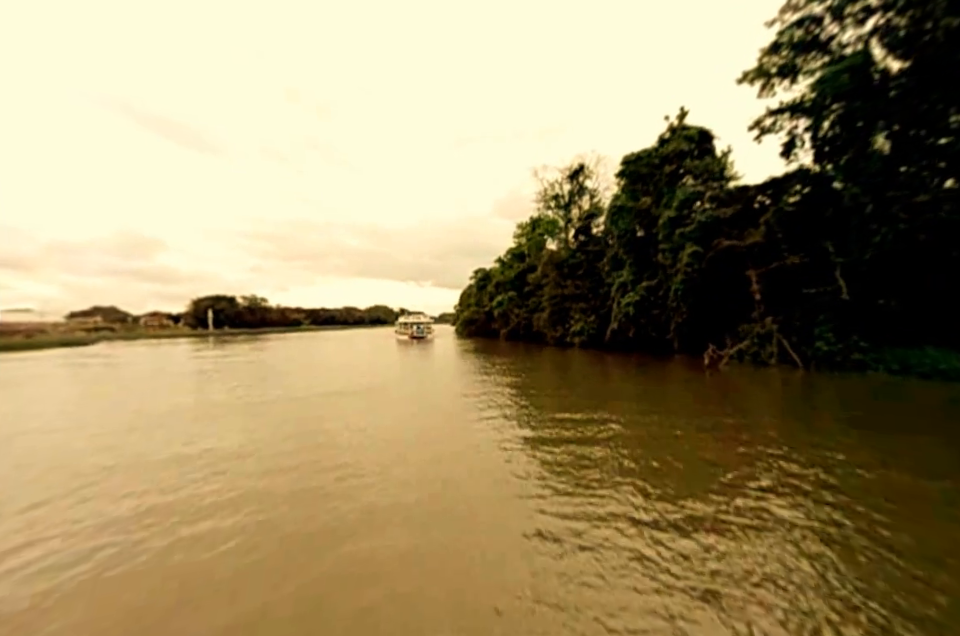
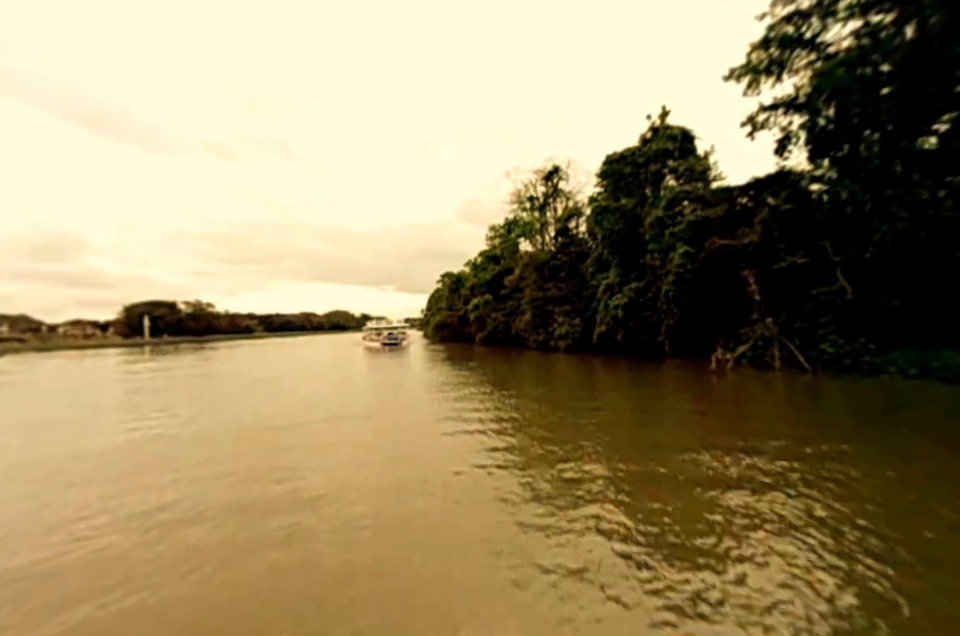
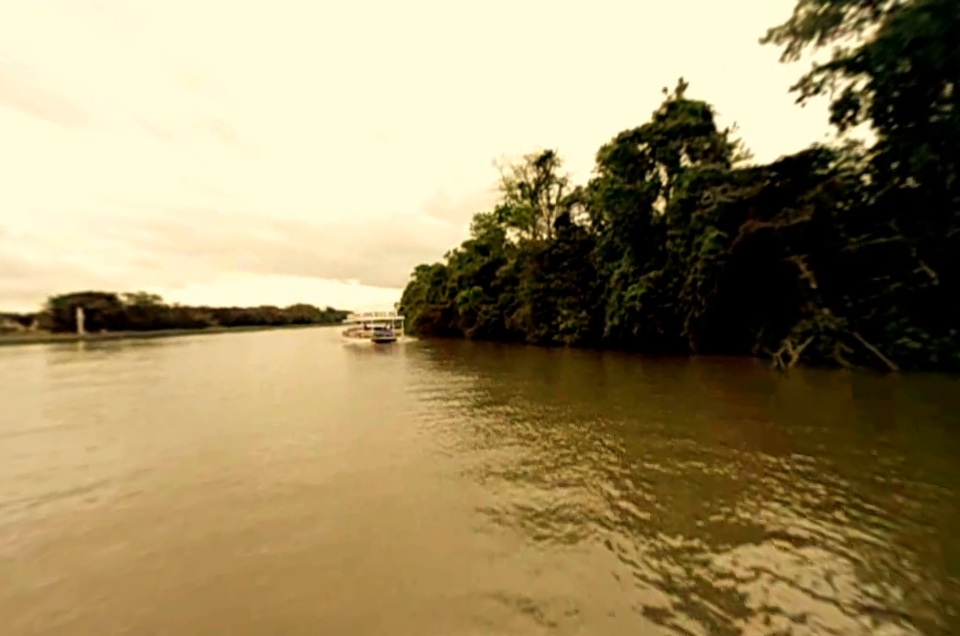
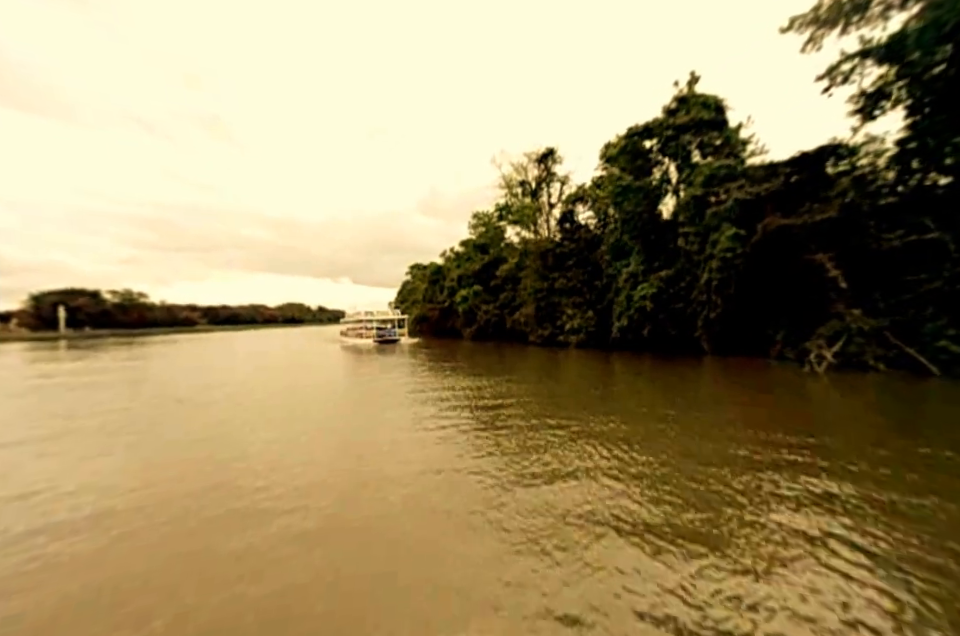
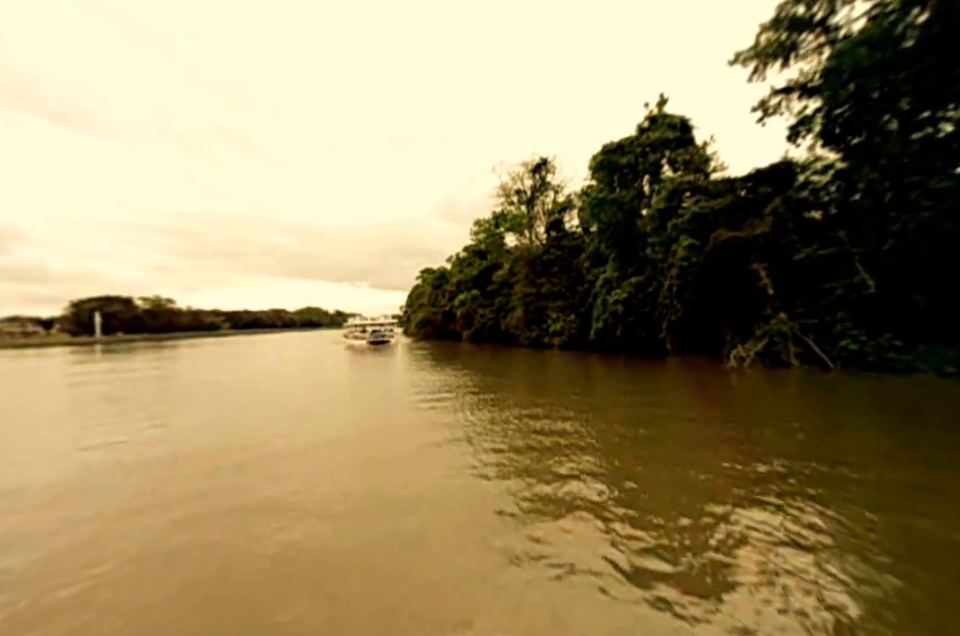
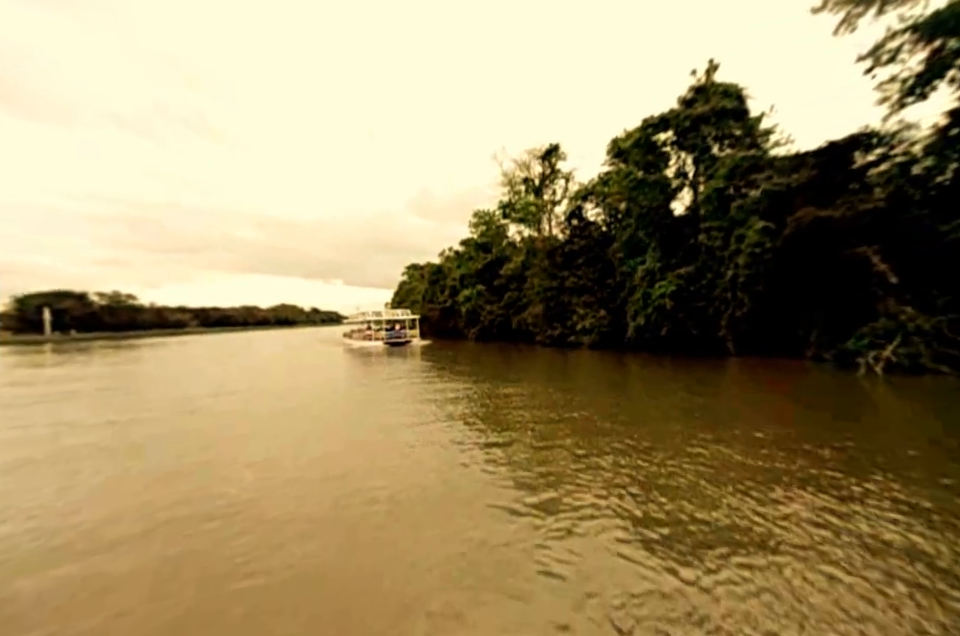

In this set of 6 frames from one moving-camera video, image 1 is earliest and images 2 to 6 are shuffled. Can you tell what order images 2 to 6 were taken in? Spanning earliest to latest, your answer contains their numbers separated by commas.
2, 5, 3, 4, 6
